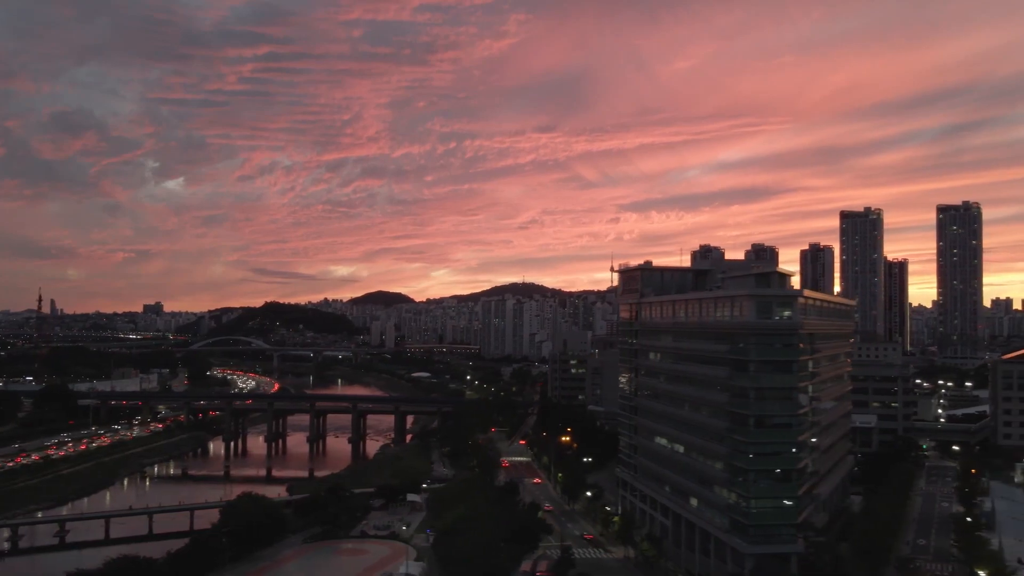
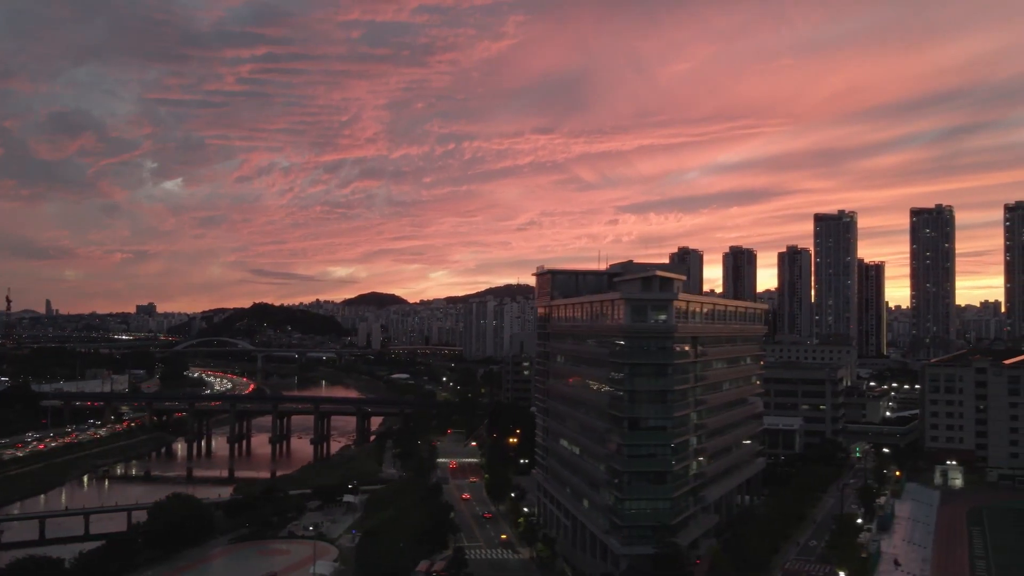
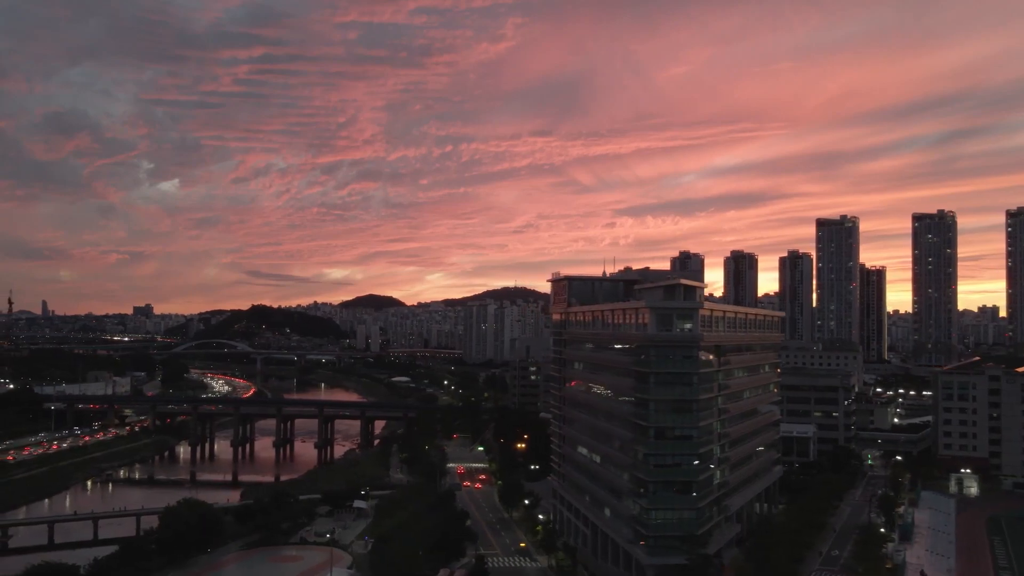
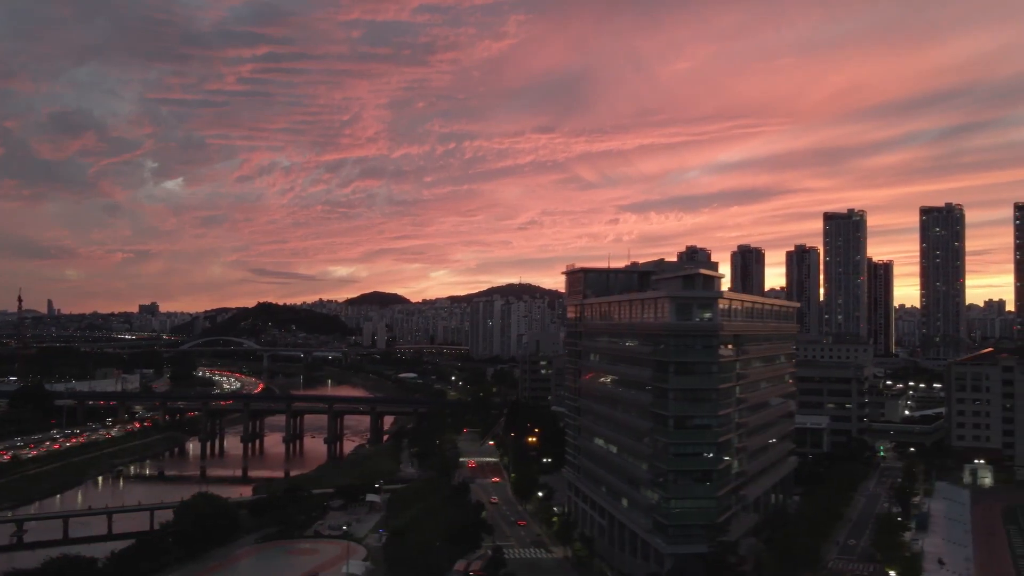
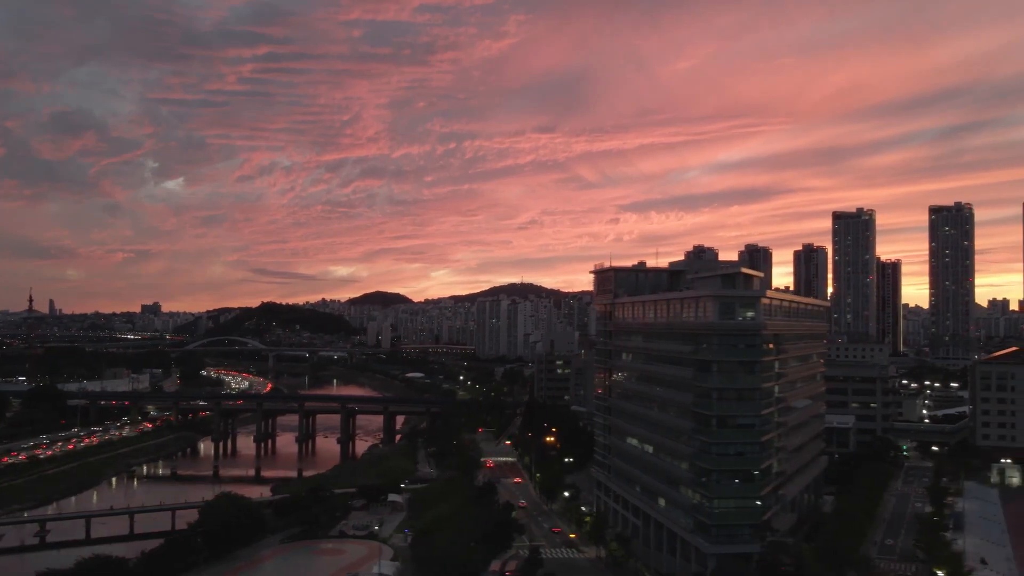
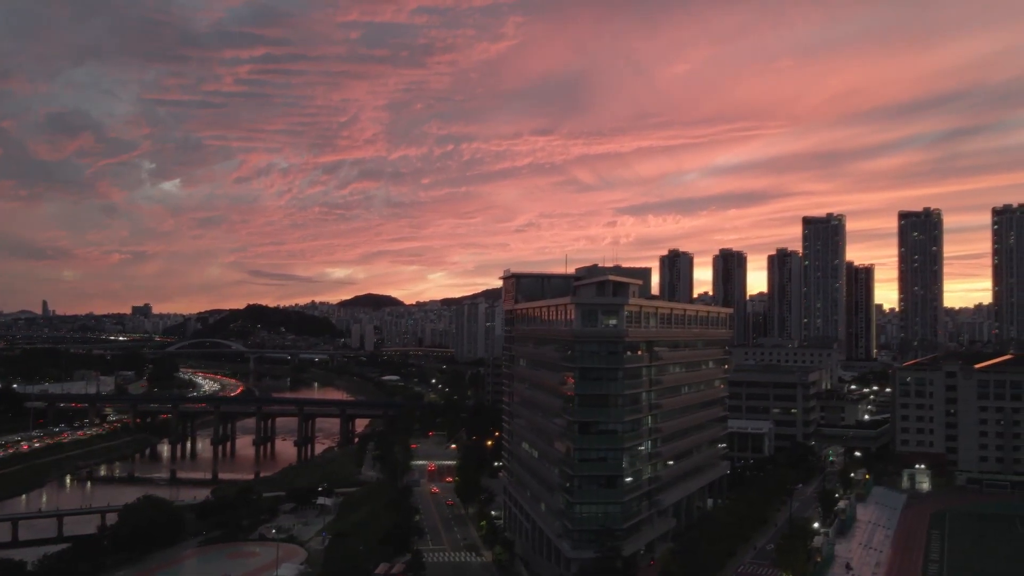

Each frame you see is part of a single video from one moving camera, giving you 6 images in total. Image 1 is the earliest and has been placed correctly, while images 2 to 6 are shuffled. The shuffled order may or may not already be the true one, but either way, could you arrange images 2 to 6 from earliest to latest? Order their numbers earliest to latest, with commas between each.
5, 4, 2, 6, 3
